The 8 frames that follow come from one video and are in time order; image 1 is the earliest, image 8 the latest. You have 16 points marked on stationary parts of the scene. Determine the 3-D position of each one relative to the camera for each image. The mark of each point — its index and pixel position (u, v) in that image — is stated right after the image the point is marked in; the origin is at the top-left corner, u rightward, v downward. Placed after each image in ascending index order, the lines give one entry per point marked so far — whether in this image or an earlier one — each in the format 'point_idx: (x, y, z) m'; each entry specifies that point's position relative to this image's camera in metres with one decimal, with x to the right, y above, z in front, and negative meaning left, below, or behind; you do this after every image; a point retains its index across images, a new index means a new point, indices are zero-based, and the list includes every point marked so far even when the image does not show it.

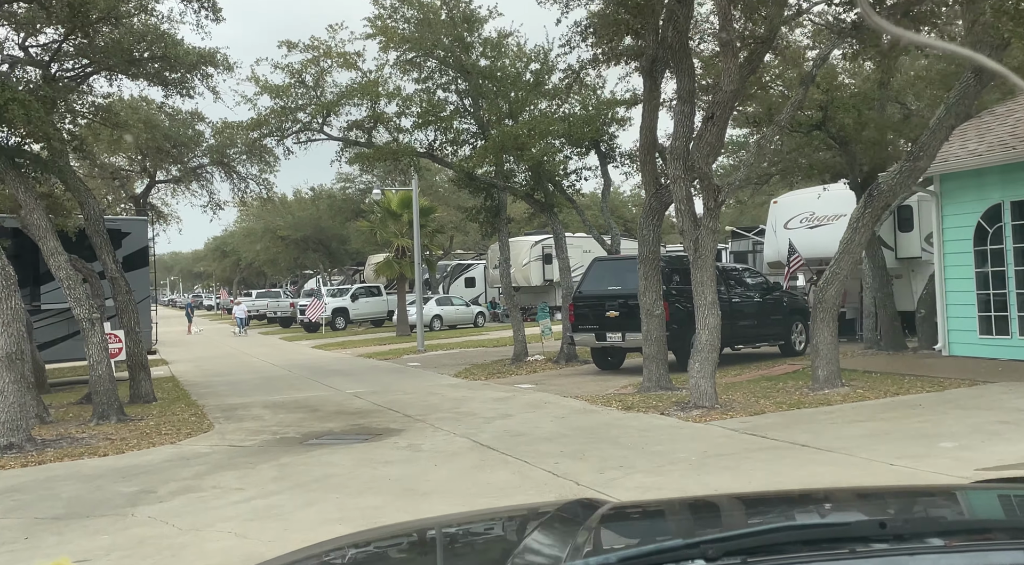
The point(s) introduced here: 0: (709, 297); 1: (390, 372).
0: (+2.1, -0.2, +9.7) m
1: (-2.4, -1.8, +18.0) m
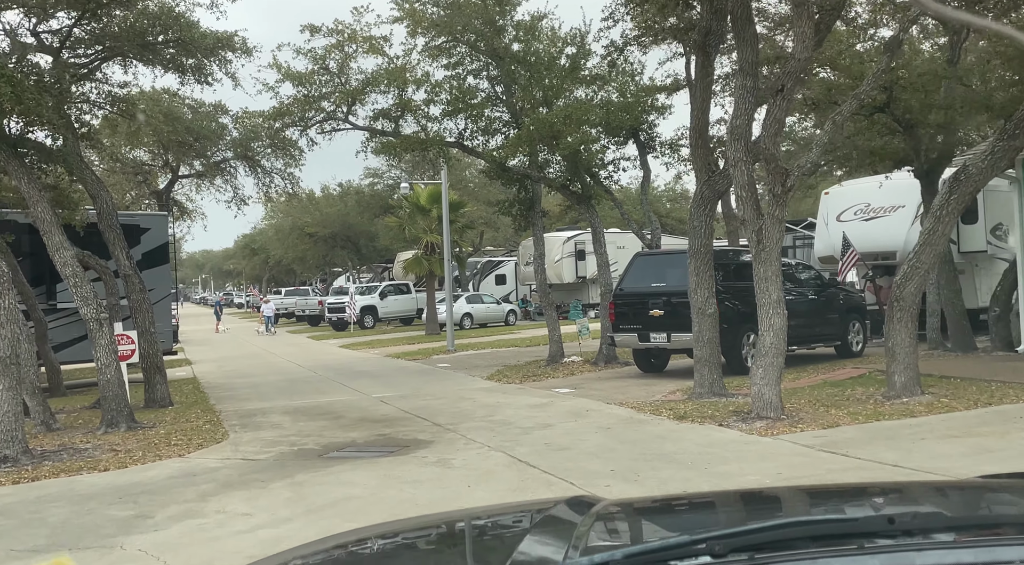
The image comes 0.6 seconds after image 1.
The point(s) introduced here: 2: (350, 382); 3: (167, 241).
0: (+2.5, -0.1, +8.6) m
1: (-1.7, -1.7, +17.1) m
2: (-2.9, -1.8, +16.3) m
3: (-7.2, +0.8, +19.3) m
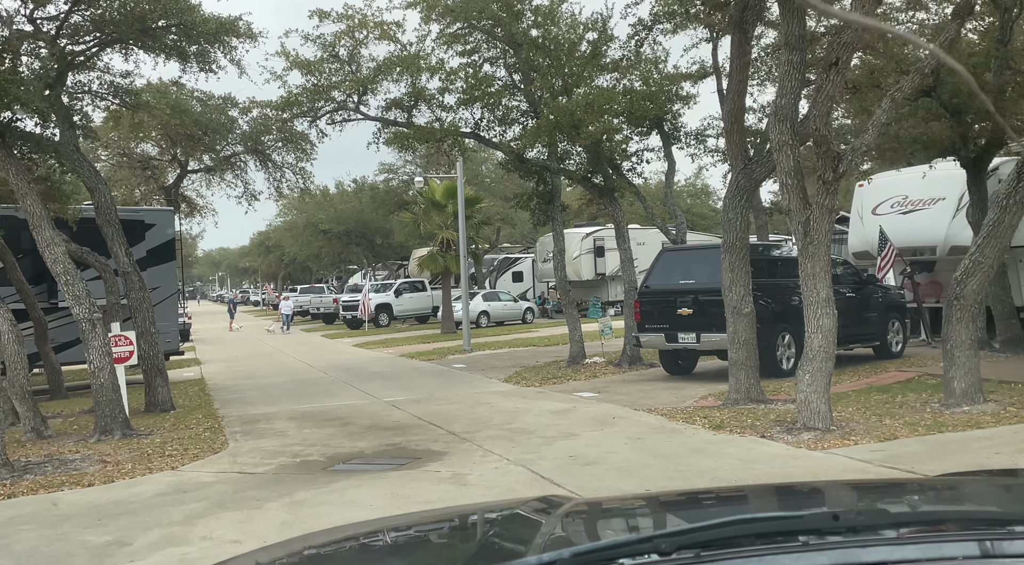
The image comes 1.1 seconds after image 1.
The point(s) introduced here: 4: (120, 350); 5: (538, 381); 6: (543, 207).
0: (+2.6, -0.1, +7.8) m
1: (-1.4, -1.7, +16.4) m
2: (-2.5, -1.7, +15.6) m
3: (-6.9, +0.9, +18.6) m
4: (-5.1, -0.9, +12.1) m
5: (+0.4, -1.5, +14.4) m
6: (+0.6, +1.4, +17.0) m
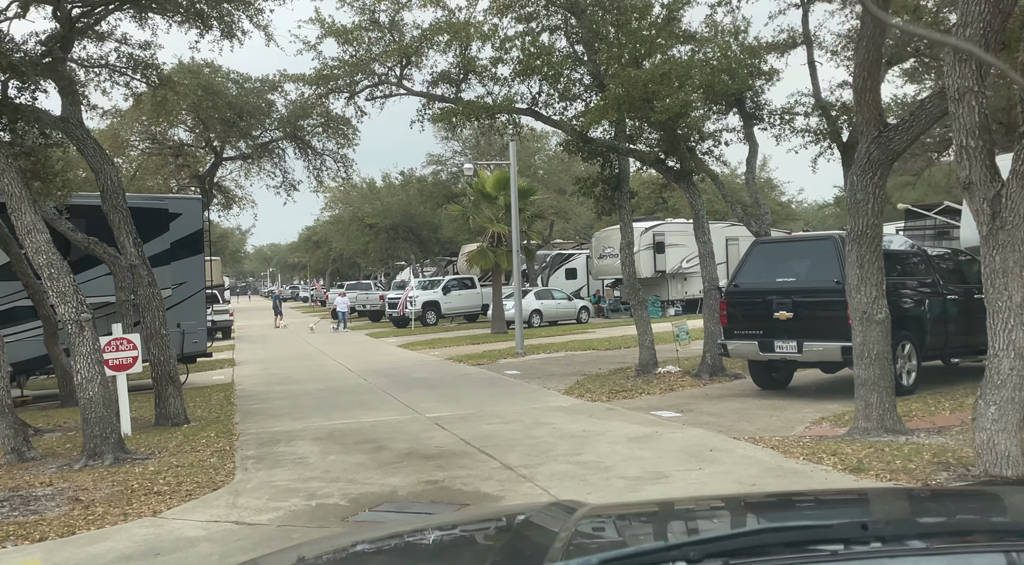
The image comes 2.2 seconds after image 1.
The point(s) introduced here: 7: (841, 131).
0: (+3.1, -0.1, +5.7) m
1: (-0.4, -1.6, +14.5) m
2: (-1.6, -1.7, +13.7) m
3: (-5.8, +1.0, +17.0) m
4: (-4.4, -0.8, +10.4) m
5: (+1.3, -1.5, +12.4) m
6: (+1.6, +1.4, +15.0) m
7: (+5.5, +2.5, +15.5) m
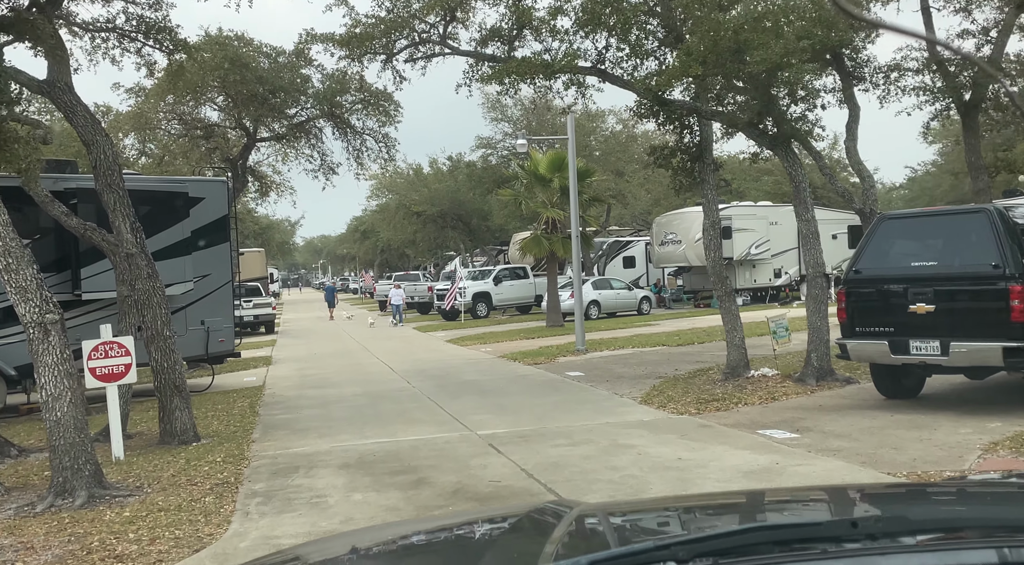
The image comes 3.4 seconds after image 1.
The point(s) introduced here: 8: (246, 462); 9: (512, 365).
0: (+3.5, 0.0, +3.6) m
1: (+0.4, -1.5, +12.5) m
2: (-0.8, -1.5, +11.8) m
3: (-4.8, +1.1, +15.3) m
4: (-3.7, -0.8, +8.7) m
5: (+2.0, -1.4, +10.3) m
6: (+2.5, +1.6, +12.8) m
7: (+6.4, +2.8, +13.2) m
8: (-2.4, -1.6, +8.4) m
9: (0.0, -1.5, +16.3) m
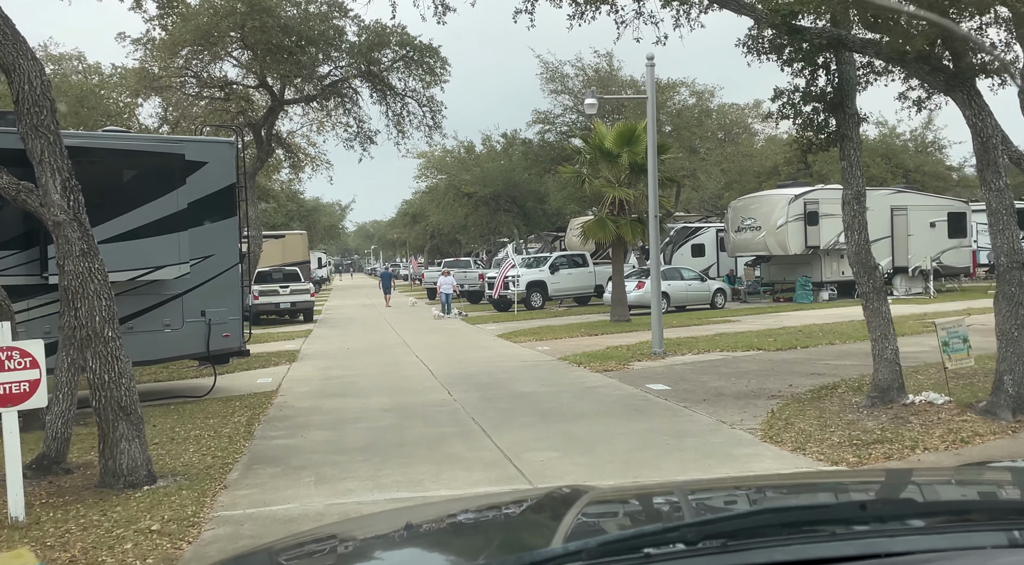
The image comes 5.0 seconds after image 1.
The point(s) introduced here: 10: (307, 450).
0: (+3.7, 0.0, +0.4) m
1: (+1.1, -1.3, +9.6) m
2: (-0.1, -1.4, +9.0) m
3: (-3.8, +1.3, +12.6) m
4: (-3.2, -0.6, +5.9) m
5: (+2.6, -1.3, +7.3) m
6: (+3.2, +1.7, +9.8) m
7: (+7.2, +2.8, +9.8) m
8: (-1.9, -1.5, +5.7) m
9: (+0.9, -1.3, +13.4) m
10: (-1.9, -1.5, +8.4) m
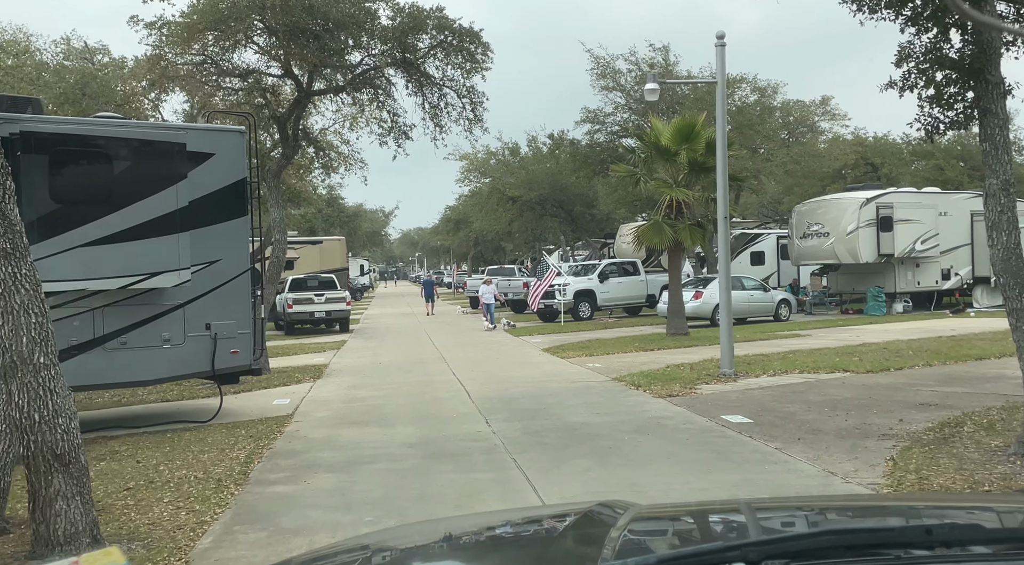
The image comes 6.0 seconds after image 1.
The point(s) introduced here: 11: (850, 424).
0: (+3.7, -0.1, -1.5) m
1: (+1.6, -1.4, +7.7) m
2: (+0.3, -1.5, +7.2) m
3: (-3.3, +1.2, +11.0) m
4: (-3.0, -0.7, +4.3) m
5: (+2.9, -1.4, +5.4) m
6: (+3.7, +1.6, +7.8) m
7: (+7.7, +2.7, +7.7) m
8: (-1.7, -1.6, +4.0) m
9: (+1.5, -1.4, +11.6) m
10: (-1.5, -1.6, +6.7) m
11: (+3.2, -1.3, +8.7) m
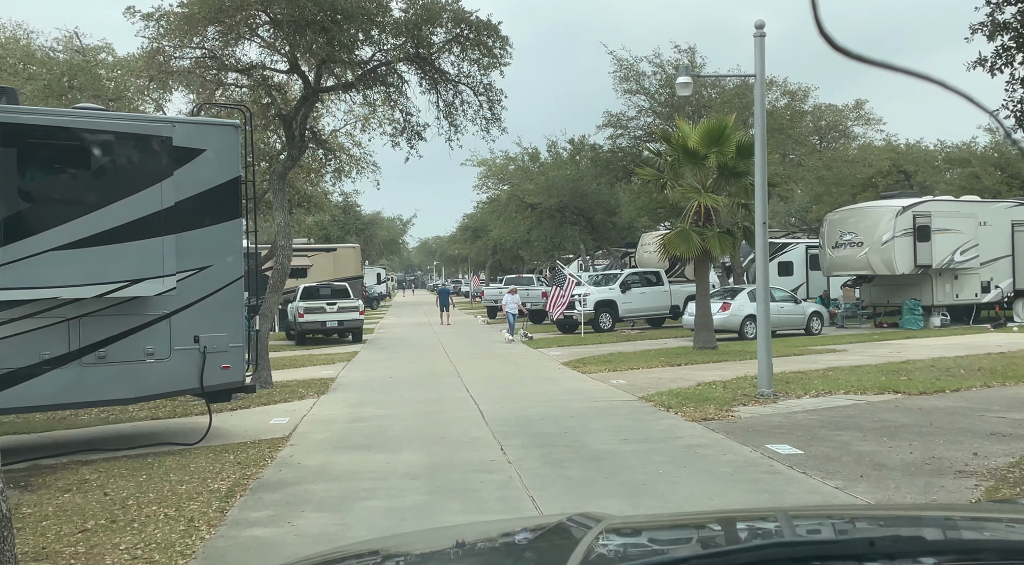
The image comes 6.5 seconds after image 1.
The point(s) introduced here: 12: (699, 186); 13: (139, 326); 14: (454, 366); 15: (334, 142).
0: (+3.7, -0.1, -2.6) m
1: (+1.7, -1.5, +6.6) m
2: (+0.4, -1.6, +6.1) m
3: (-3.0, +1.2, +10.0) m
4: (-2.9, -0.7, +3.3) m
5: (+3.0, -1.4, +4.3) m
6: (+3.8, +1.5, +6.7) m
7: (+7.8, +2.5, +6.6) m
8: (-1.6, -1.6, +2.9) m
9: (+1.8, -1.5, +10.5) m
10: (-1.4, -1.7, +5.6) m
11: (+3.4, -1.5, +7.6) m
12: (+4.1, +2.1, +20.1) m
13: (-3.9, -0.5, +9.6) m
14: (-1.2, -1.7, +18.4) m
15: (-3.7, +2.9, +19.0) m
